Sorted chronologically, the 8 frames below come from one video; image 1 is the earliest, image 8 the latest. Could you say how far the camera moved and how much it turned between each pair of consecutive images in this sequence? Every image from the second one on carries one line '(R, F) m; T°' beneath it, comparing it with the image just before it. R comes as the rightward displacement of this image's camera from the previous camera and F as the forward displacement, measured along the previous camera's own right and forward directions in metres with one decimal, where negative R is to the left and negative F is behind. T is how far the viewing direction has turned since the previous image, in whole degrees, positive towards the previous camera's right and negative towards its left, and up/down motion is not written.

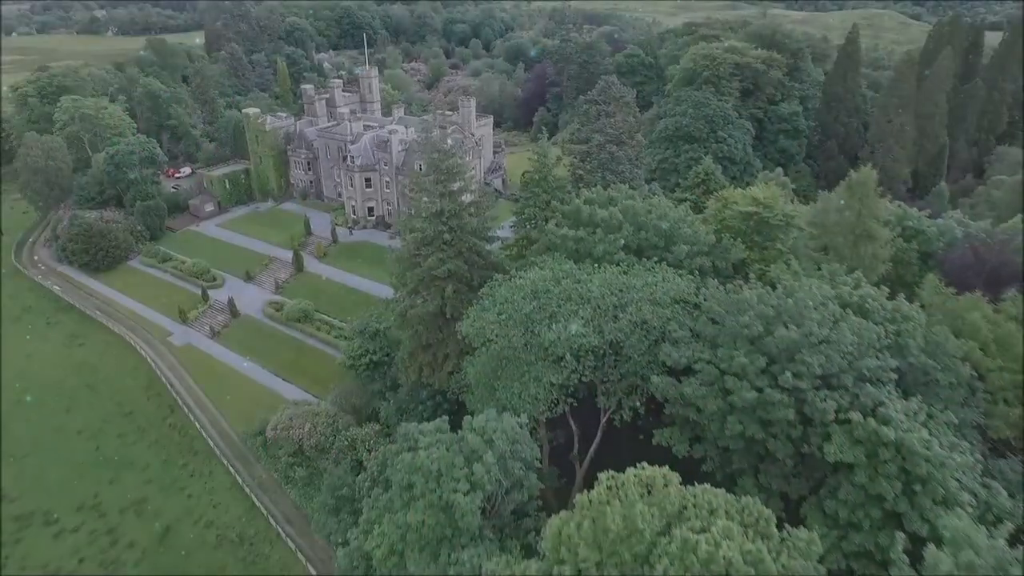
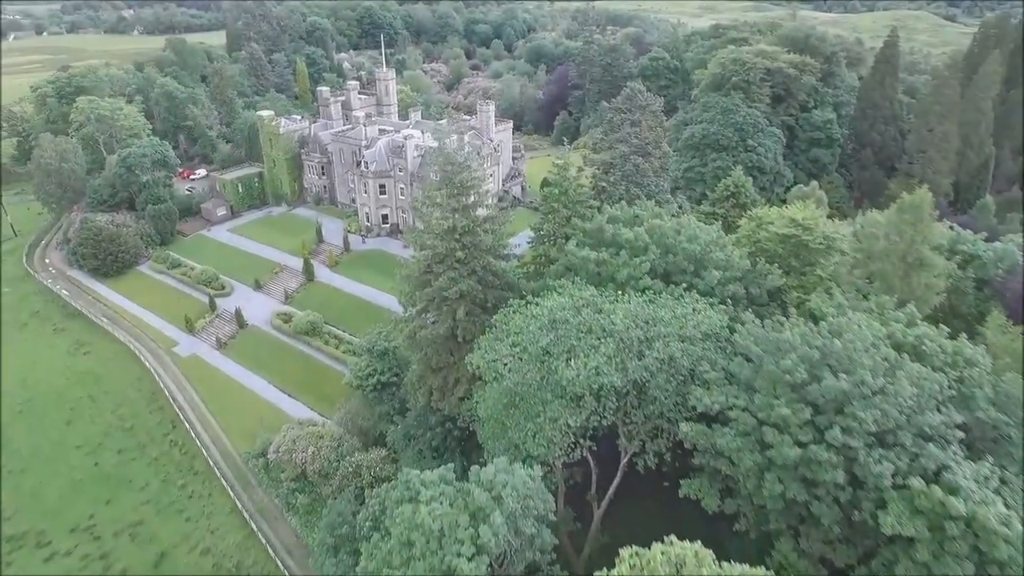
(+0.1, +2.0) m; -2°
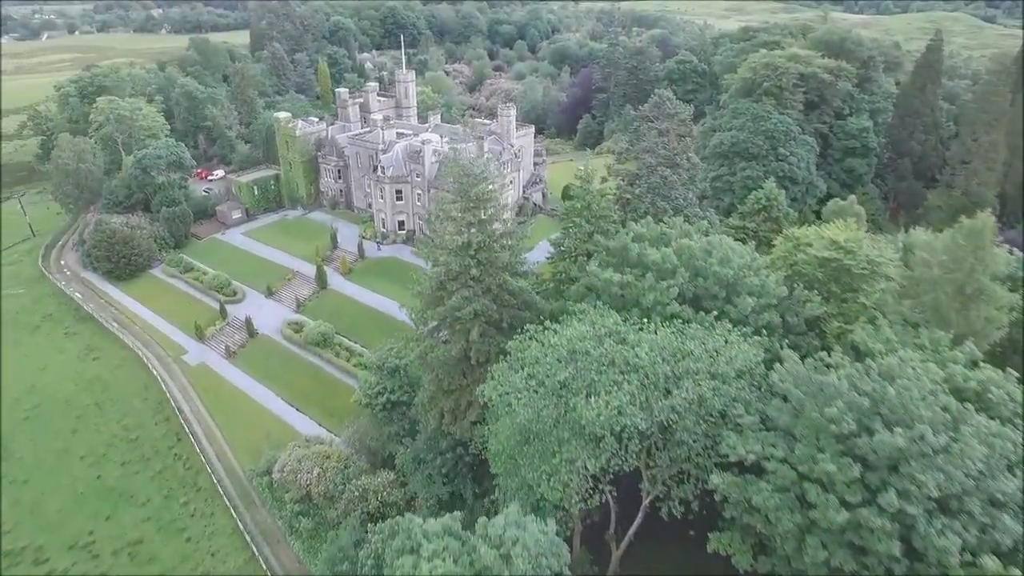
(+0.1, +1.7) m; -2°
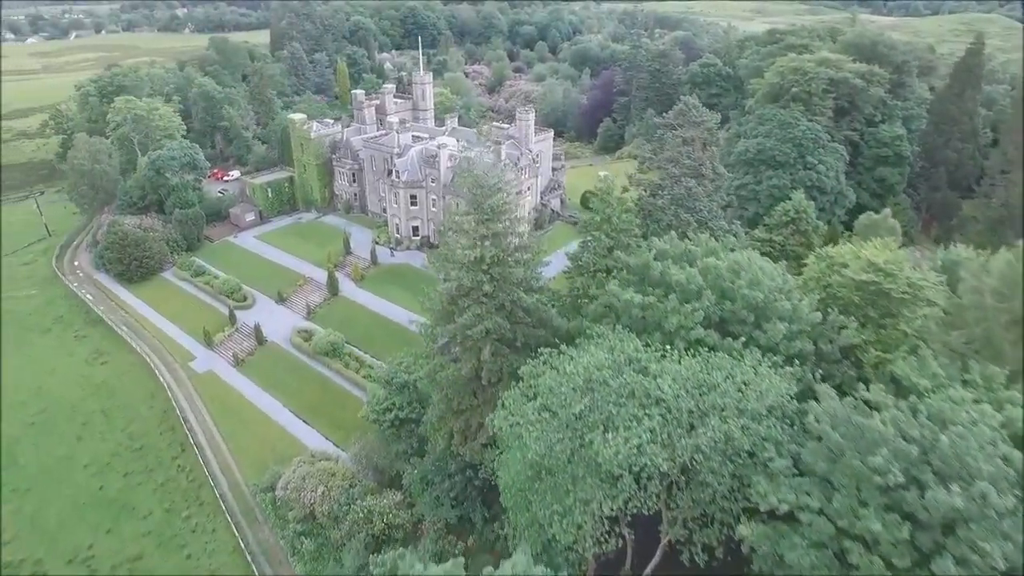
(+0.1, +1.3) m; -1°
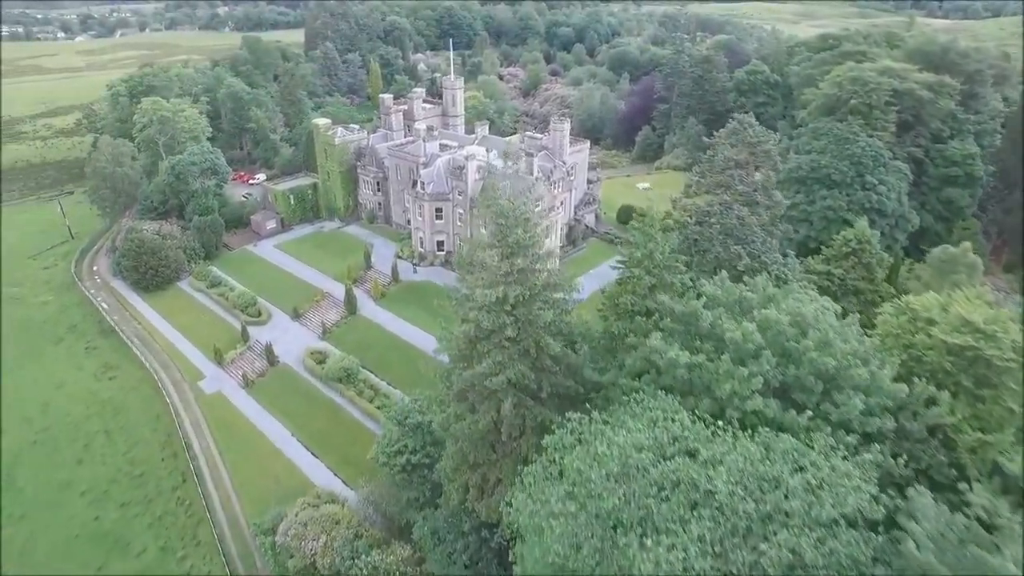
(+0.1, +3.0) m; -3°
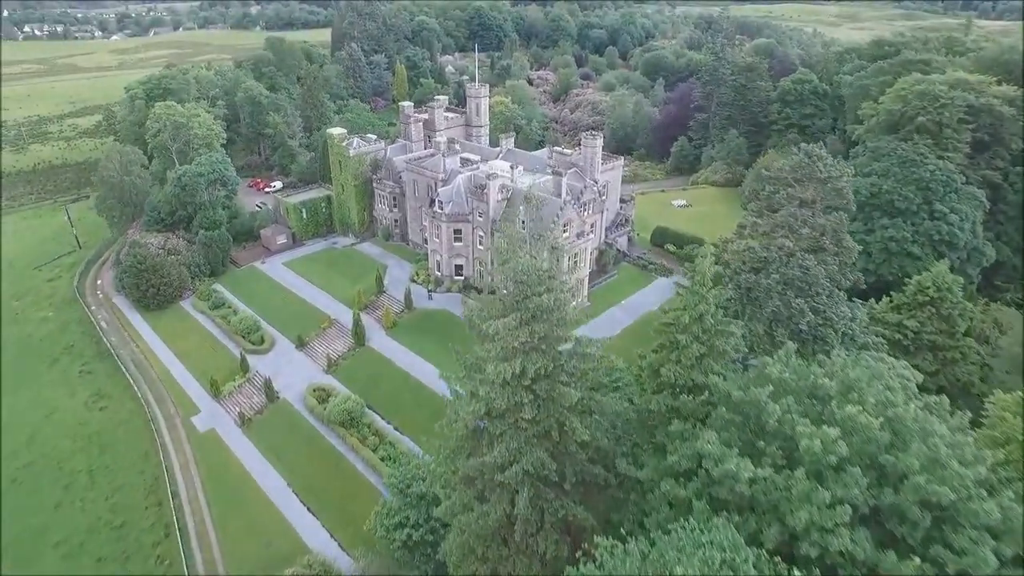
(+0.2, +3.8) m; -2°
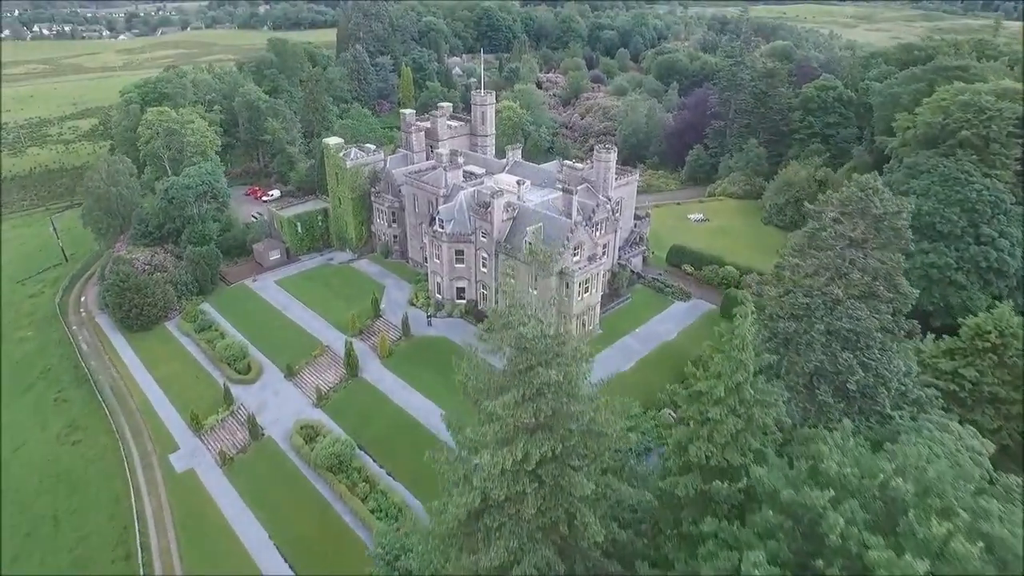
(+0.2, +3.1) m; -1°
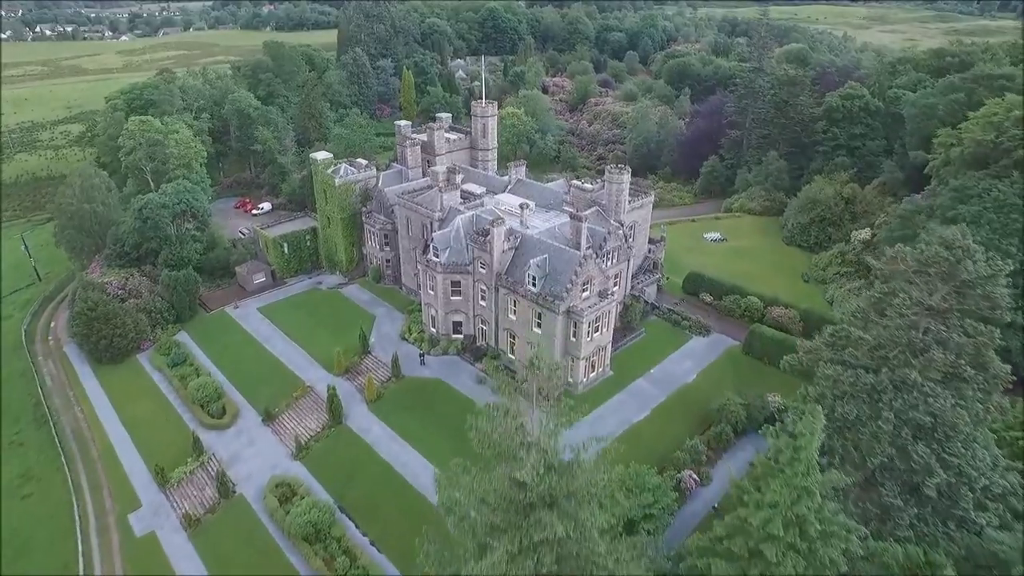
(+0.2, +3.8) m; 0°
